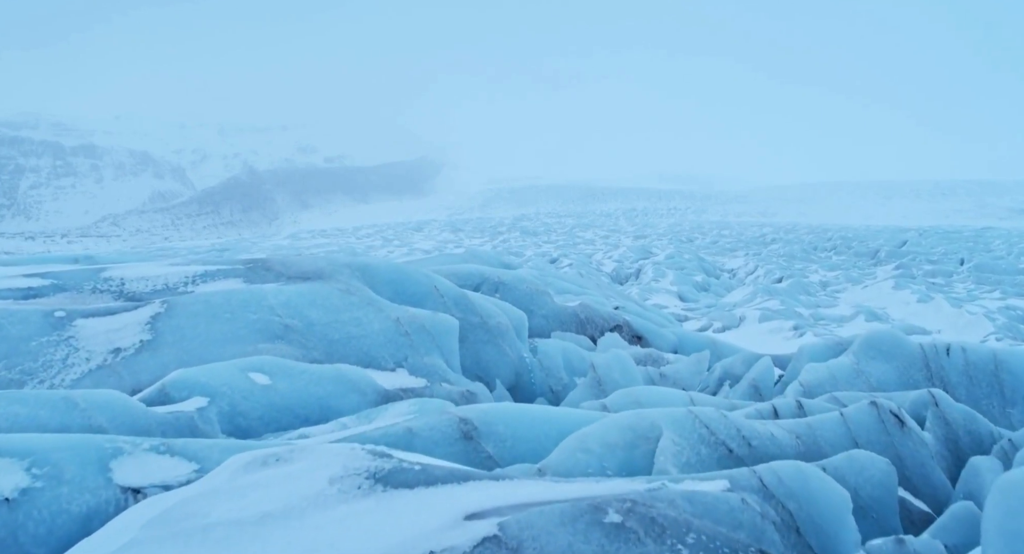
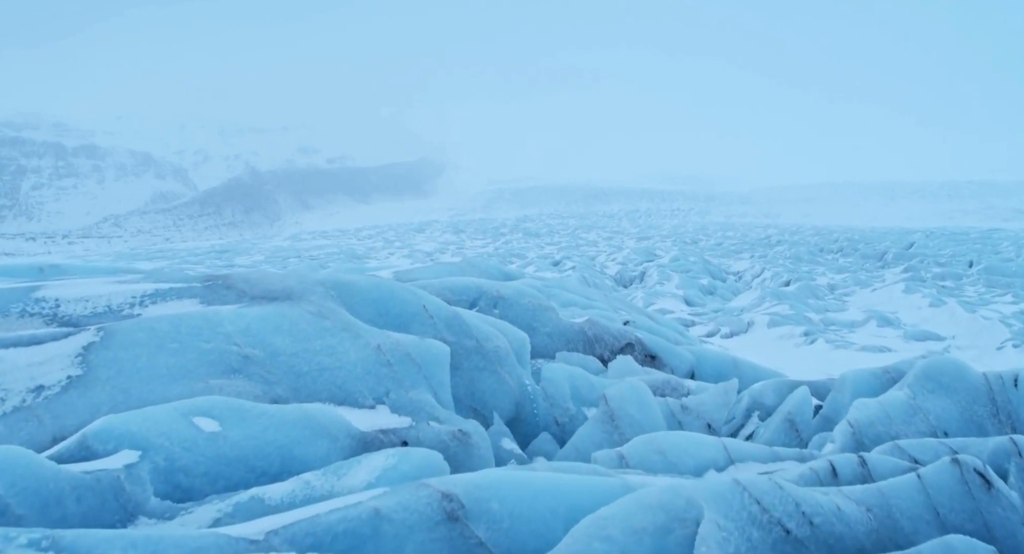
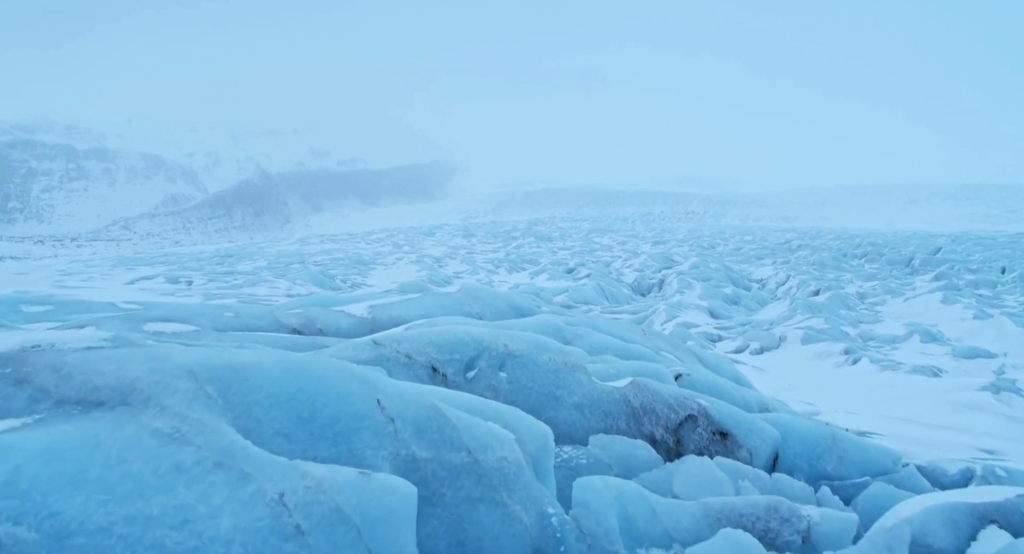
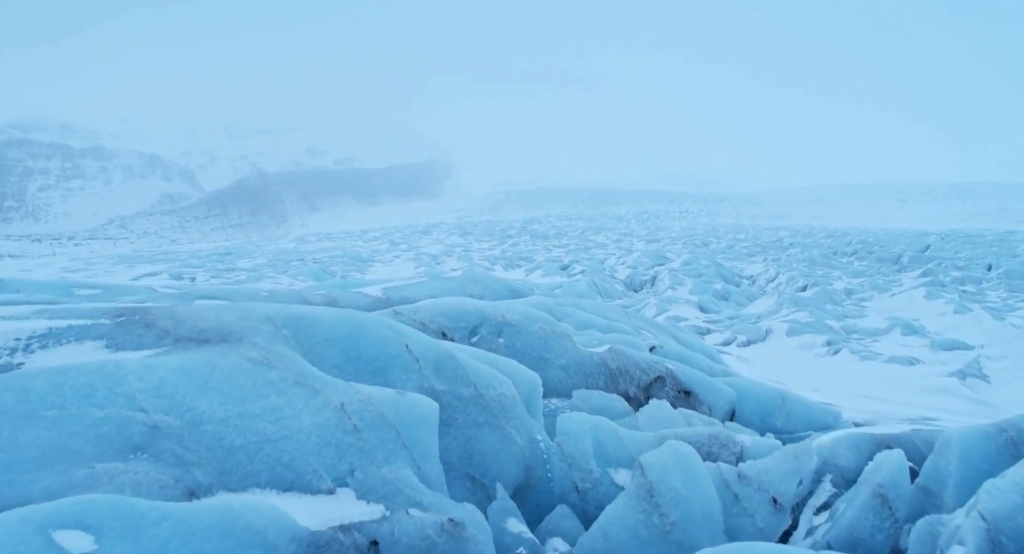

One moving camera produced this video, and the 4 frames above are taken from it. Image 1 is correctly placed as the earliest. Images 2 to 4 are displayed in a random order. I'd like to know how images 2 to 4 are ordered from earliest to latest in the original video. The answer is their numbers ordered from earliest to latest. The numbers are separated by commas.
2, 4, 3
